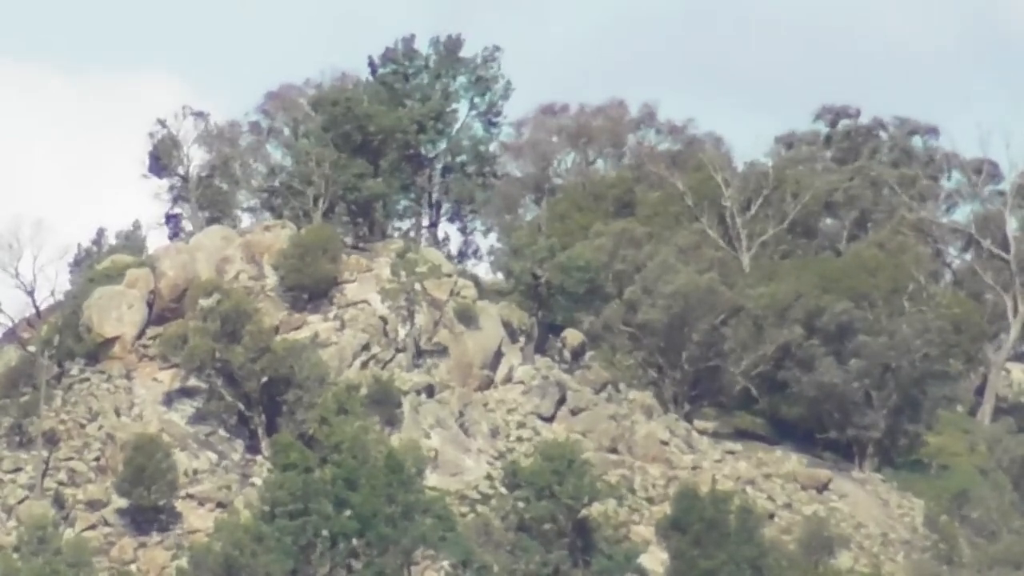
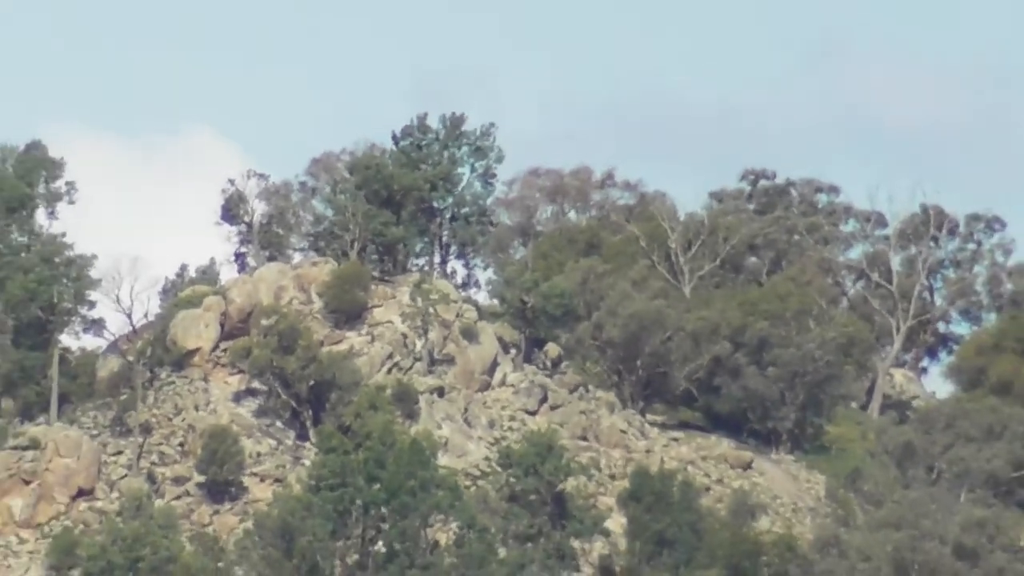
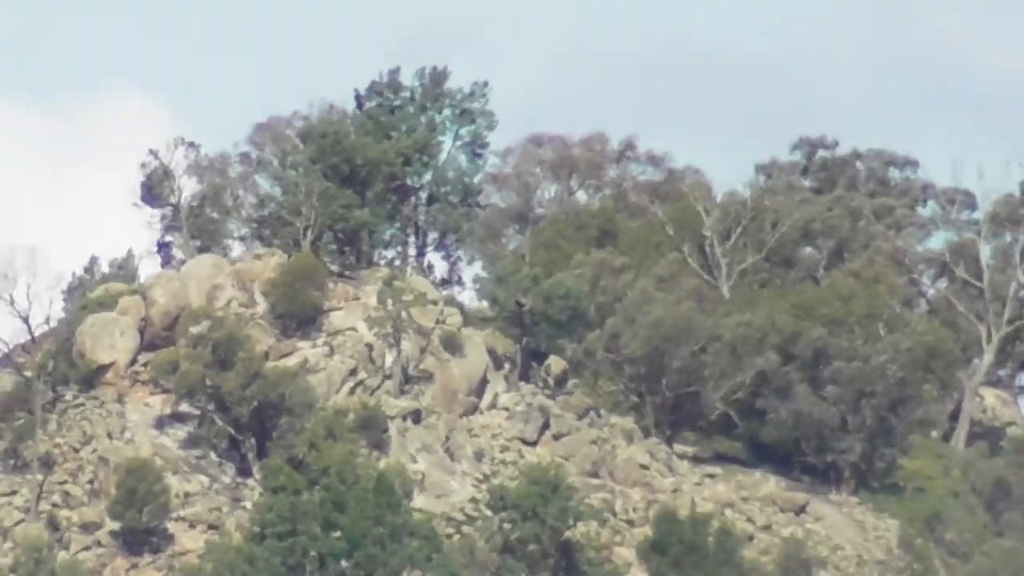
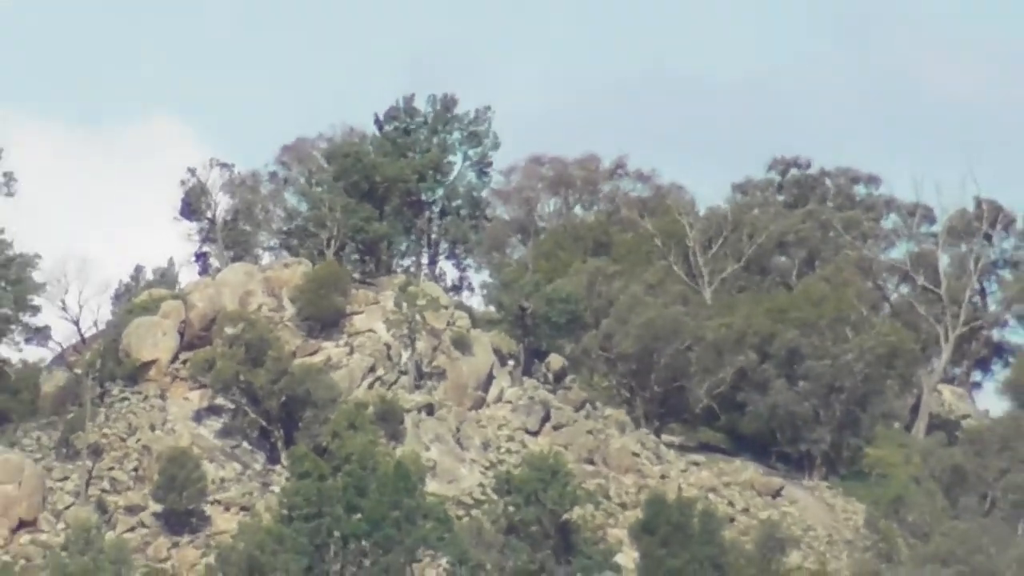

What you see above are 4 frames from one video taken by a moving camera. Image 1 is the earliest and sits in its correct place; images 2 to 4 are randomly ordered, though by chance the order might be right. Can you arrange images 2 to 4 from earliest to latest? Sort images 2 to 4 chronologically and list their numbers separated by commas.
3, 4, 2
